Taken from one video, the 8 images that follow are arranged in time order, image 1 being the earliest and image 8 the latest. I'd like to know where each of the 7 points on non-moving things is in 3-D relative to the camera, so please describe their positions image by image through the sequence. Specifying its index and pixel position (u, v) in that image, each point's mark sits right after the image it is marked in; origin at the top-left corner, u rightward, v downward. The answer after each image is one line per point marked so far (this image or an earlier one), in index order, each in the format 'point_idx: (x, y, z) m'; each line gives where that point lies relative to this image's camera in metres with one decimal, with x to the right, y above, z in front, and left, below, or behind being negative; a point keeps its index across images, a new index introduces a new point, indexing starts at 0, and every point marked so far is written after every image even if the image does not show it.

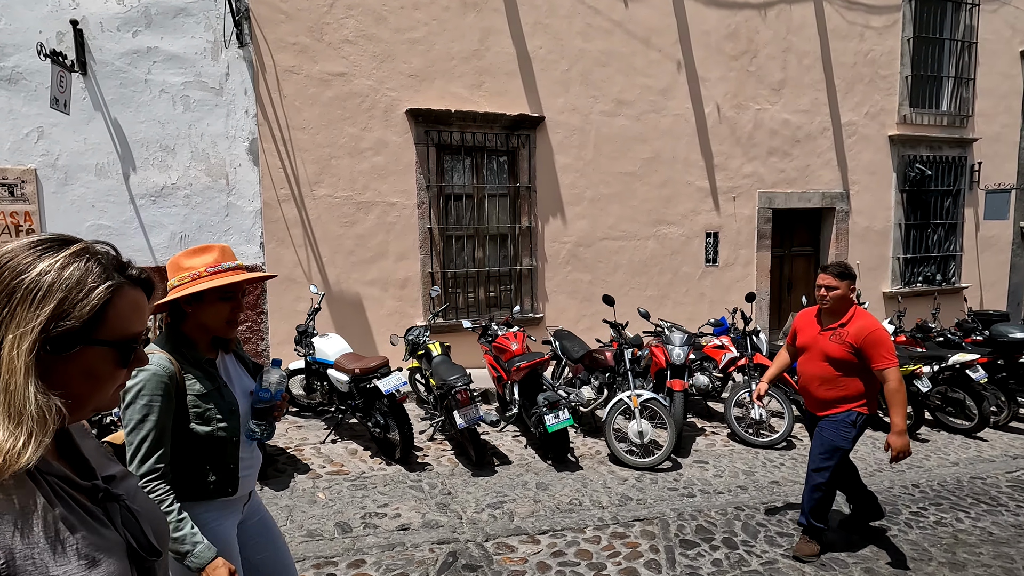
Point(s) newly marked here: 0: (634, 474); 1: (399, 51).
0: (+0.9, -1.4, +4.2) m
1: (-1.3, +2.7, +6.0) m
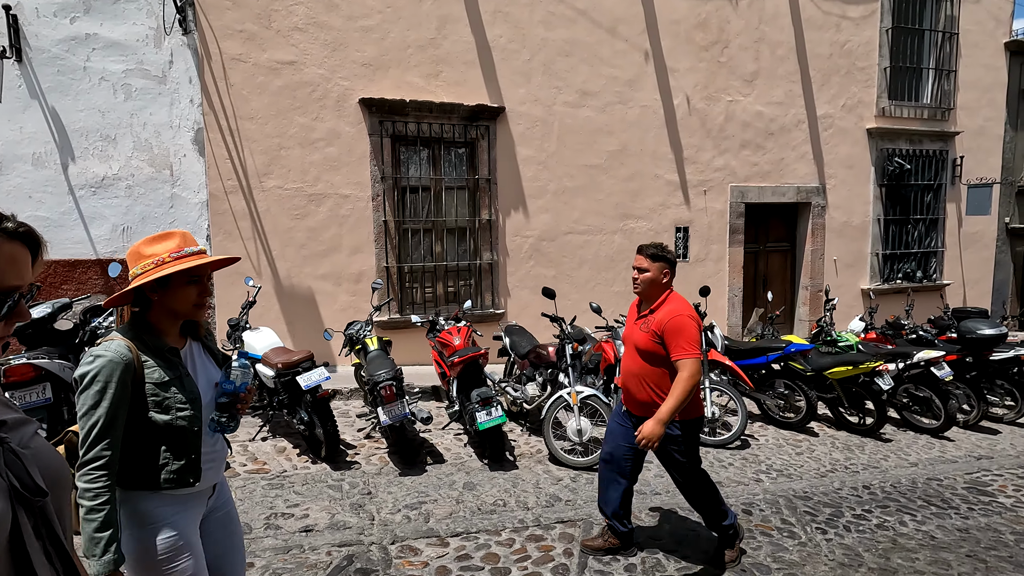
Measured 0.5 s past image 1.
0: (+0.4, -1.4, +4.0) m
1: (-1.7, +2.7, +5.9) m
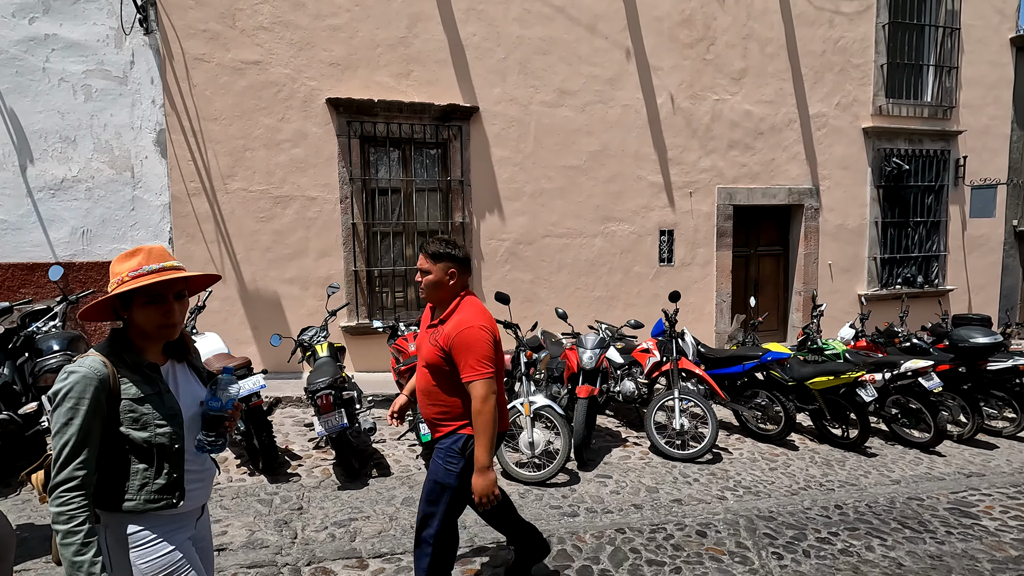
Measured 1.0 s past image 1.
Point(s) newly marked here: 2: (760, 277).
0: (+0.1, -1.4, +3.8) m
1: (-2.1, +2.7, +5.8) m
2: (+3.7, +0.2, +8.0) m
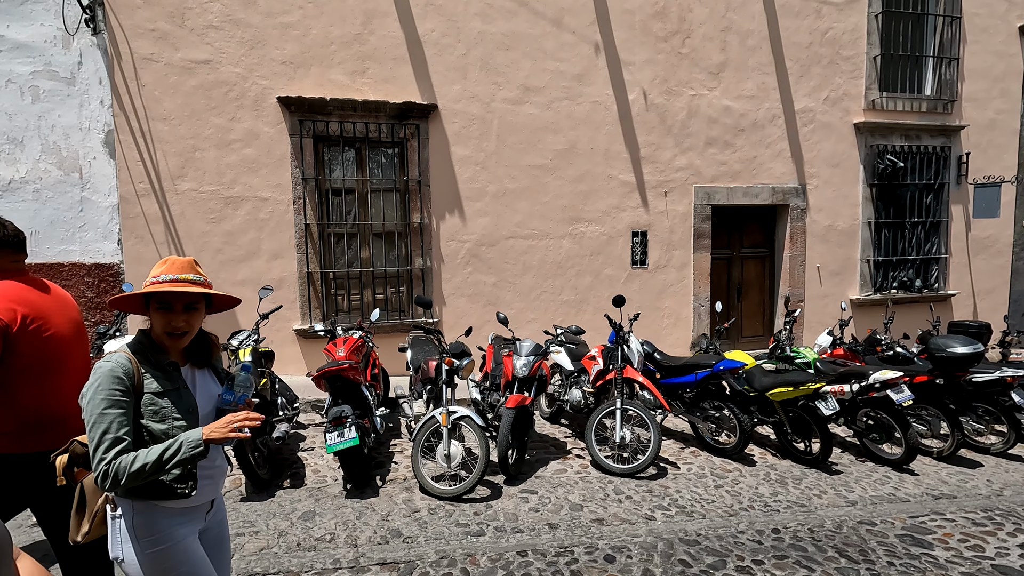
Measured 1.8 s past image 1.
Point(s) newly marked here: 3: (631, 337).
0: (-0.5, -1.4, +3.6) m
1: (-2.5, +2.6, +5.7) m
2: (+3.3, +0.1, +7.6) m
3: (+1.0, -0.4, +4.6) m
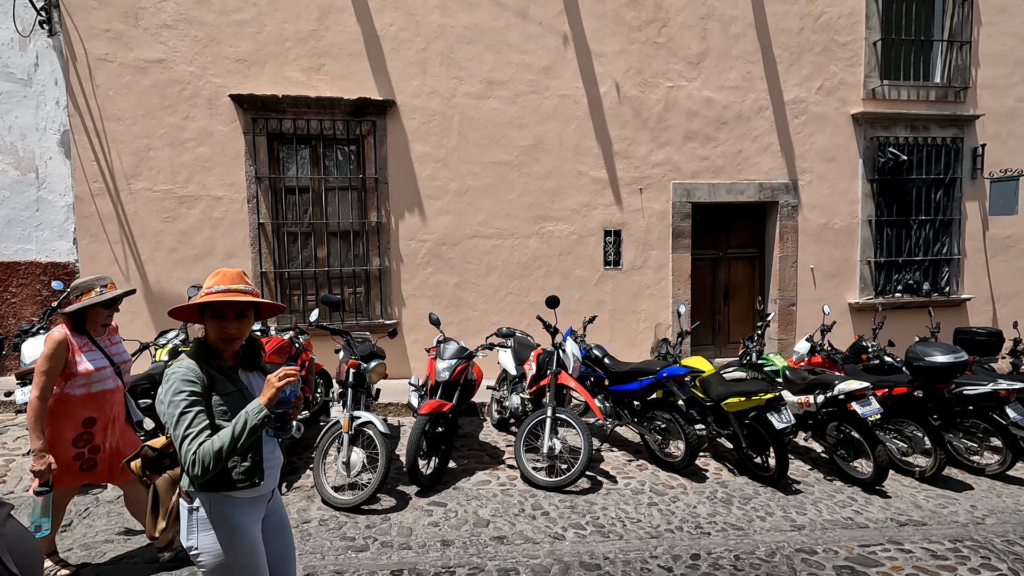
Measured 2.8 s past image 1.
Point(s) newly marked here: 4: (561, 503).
0: (-1.2, -1.4, +3.4) m
1: (-3.0, +2.7, +5.6) m
2: (+2.9, +0.1, +7.2) m
3: (+0.5, -0.4, +4.3) m
4: (+0.3, -1.5, +3.7) m
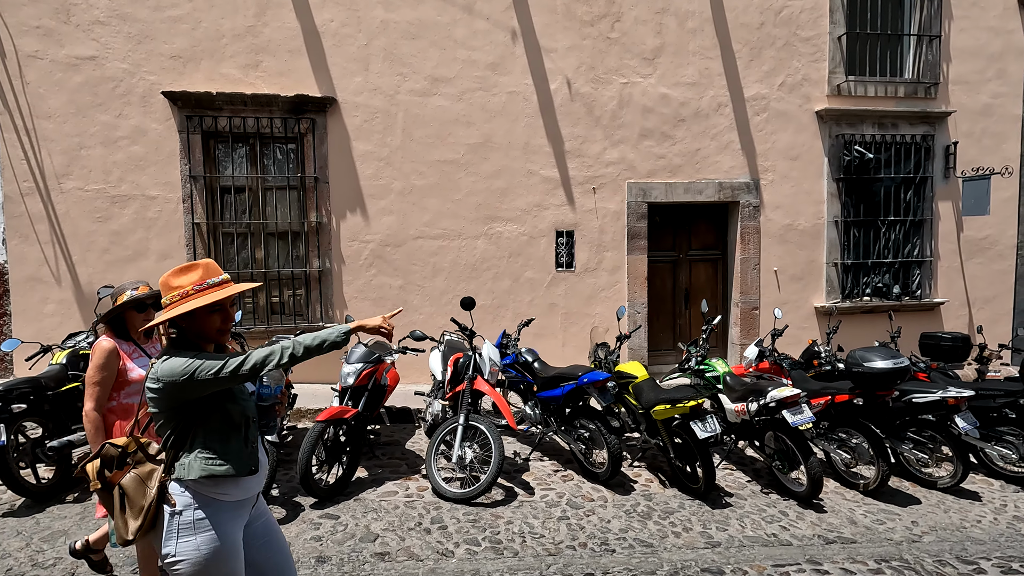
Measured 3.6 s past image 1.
0: (-1.8, -1.4, +3.2) m
1: (-3.6, +2.6, +5.5) m
2: (+2.3, 0.0, +7.0) m
3: (-0.2, -0.4, +4.1) m
4: (-0.3, -1.5, +3.5) m
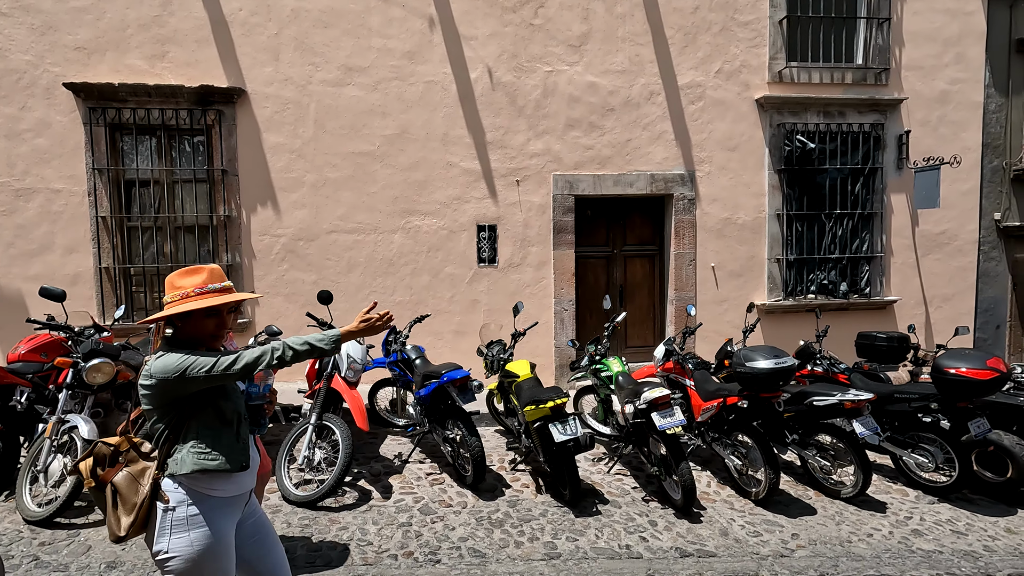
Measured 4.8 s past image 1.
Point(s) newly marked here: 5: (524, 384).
0: (-2.8, -1.4, +3.1) m
1: (-4.5, +2.7, +5.5) m
2: (+1.4, +0.1, +6.7) m
3: (-1.1, -0.4, +3.9) m
4: (-1.3, -1.4, +3.3) m
5: (0.0, -0.7, +4.0) m
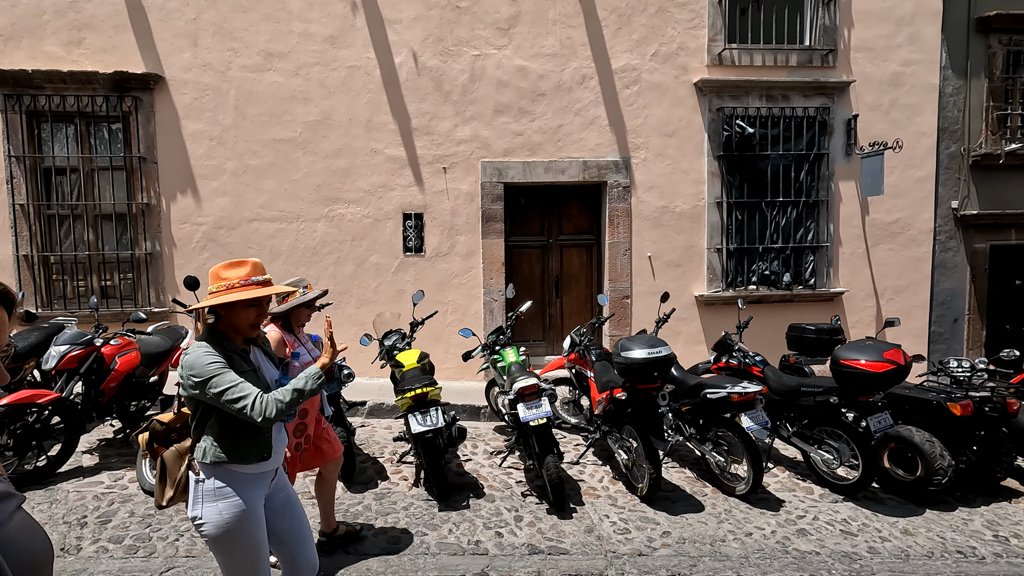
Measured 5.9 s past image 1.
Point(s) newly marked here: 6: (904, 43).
0: (-3.7, -1.3, +3.0) m
1: (-5.4, +2.8, +5.4) m
2: (+0.6, +0.2, +6.5) m
3: (-2.0, -0.3, +3.9) m
4: (-2.2, -1.3, +3.3) m
5: (-0.9, -0.6, +3.9) m
6: (+4.6, +2.9, +6.4) m
